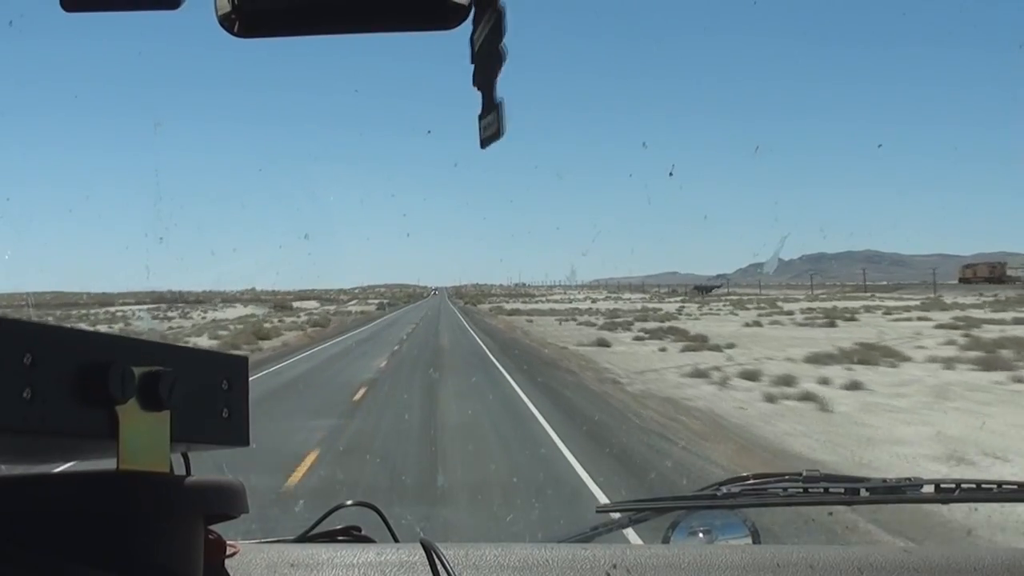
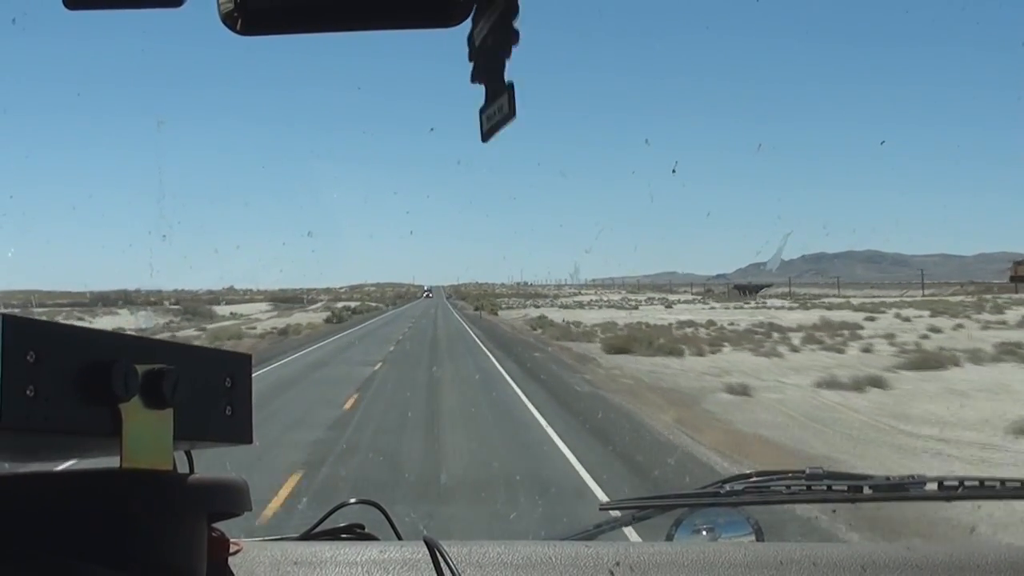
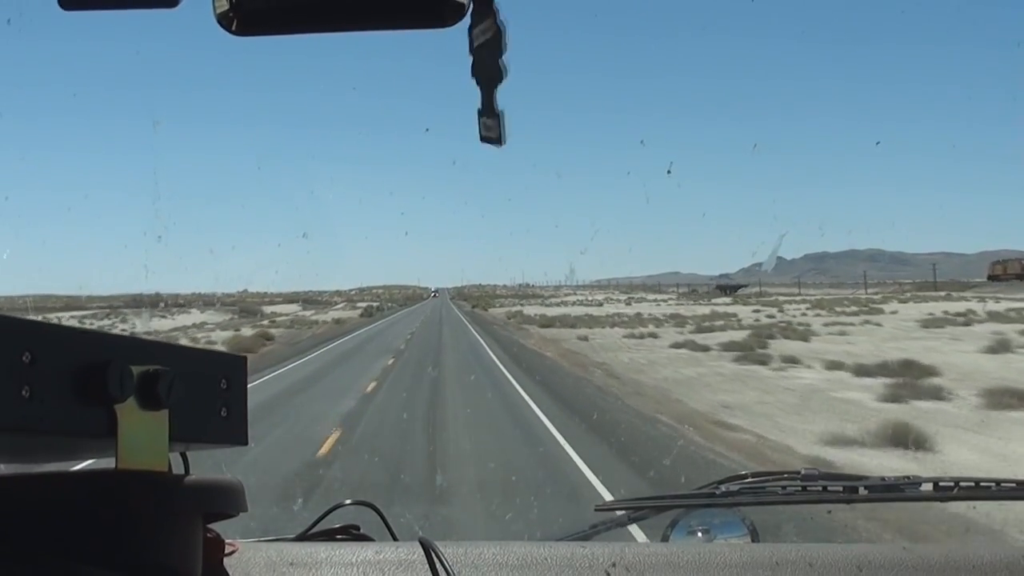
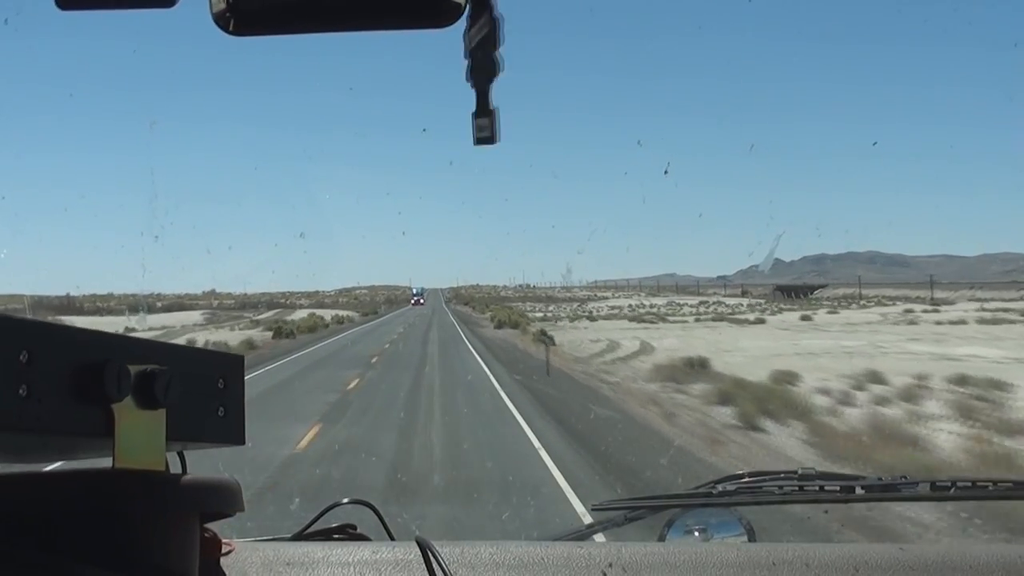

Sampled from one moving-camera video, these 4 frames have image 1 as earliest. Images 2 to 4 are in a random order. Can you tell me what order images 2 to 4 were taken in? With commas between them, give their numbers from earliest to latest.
3, 2, 4
